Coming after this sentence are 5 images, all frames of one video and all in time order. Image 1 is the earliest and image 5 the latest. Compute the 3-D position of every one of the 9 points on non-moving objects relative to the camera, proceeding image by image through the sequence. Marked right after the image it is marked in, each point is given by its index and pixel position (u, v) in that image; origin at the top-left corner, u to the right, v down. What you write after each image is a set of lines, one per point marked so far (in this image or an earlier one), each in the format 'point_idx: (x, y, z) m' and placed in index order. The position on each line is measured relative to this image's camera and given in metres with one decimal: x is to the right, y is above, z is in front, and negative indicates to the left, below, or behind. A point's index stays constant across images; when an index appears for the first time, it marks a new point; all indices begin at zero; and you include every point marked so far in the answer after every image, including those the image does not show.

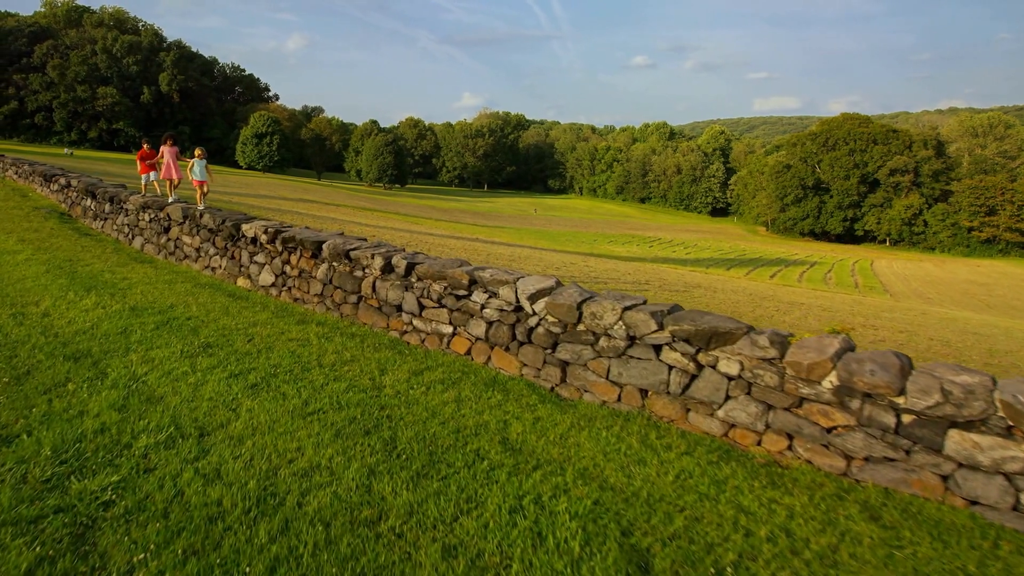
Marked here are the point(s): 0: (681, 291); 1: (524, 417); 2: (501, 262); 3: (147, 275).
0: (+4.1, 0.0, +16.5) m
1: (+0.1, -0.8, +3.9) m
2: (-0.3, +0.8, +18.3) m
3: (-4.4, +0.1, +7.8) m
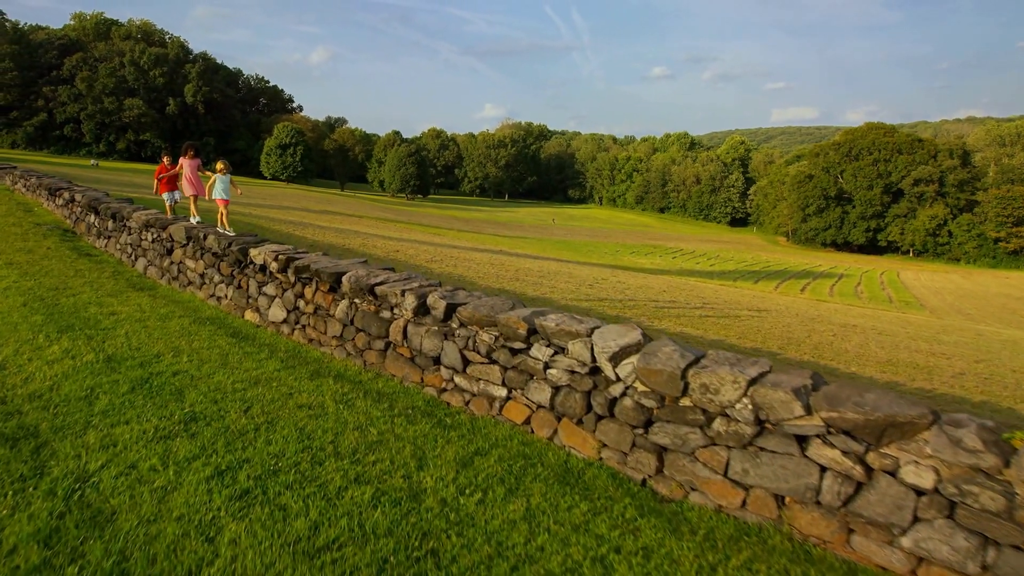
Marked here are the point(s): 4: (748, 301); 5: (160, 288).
0: (+4.8, -0.5, +15.2) m
1: (+0.5, -1.1, +2.7) m
2: (+0.5, +0.3, +17.1) m
3: (-3.8, -0.2, +6.8) m
4: (+7.0, -0.4, +19.6) m
5: (-4.3, 0.0, +8.1) m
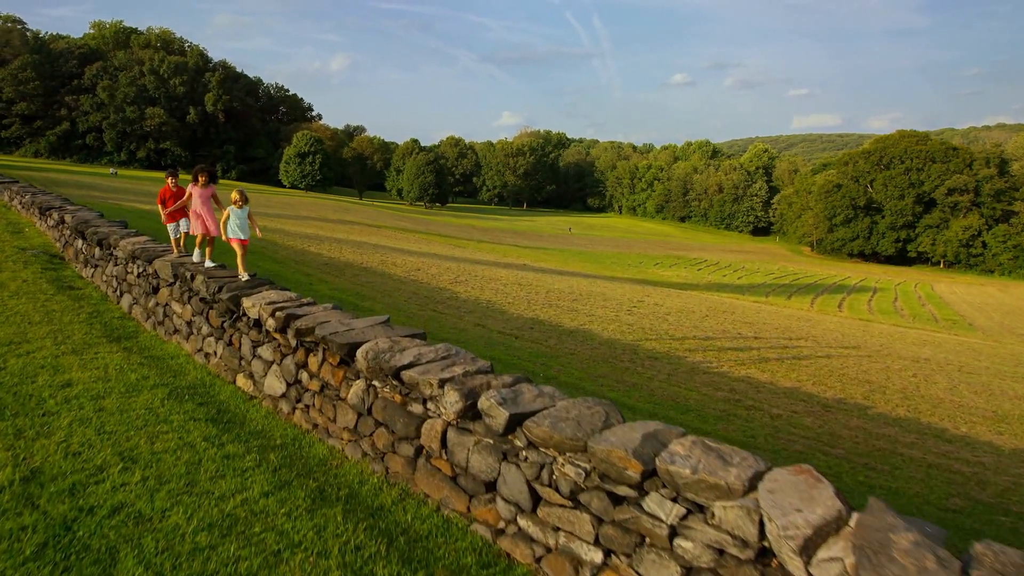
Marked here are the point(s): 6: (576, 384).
0: (+5.5, -1.1, +13.6) m
1: (+0.9, -1.5, +1.2) m
2: (+1.2, -0.3, +15.7) m
3: (-3.3, -0.7, +5.4) m
4: (+7.8, -1.0, +18.0) m
5: (-3.8, -0.5, +6.8) m
6: (+0.8, -1.2, +8.3) m
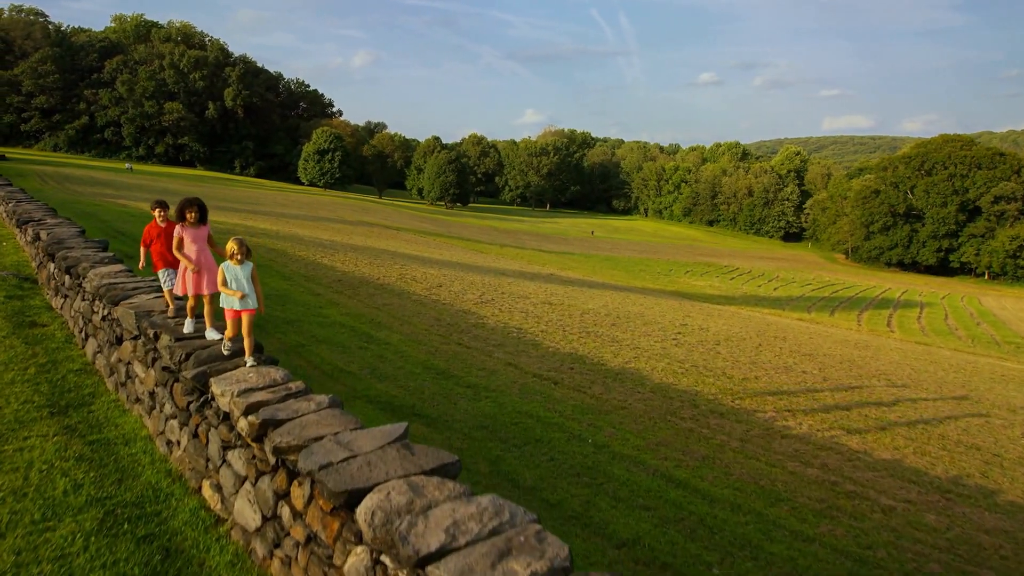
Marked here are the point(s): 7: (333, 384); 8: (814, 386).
0: (+6.2, -1.7, +12.0) m
1: (+1.1, -2.1, -0.3) m
2: (+1.9, -0.8, +14.1) m
3: (-3.0, -1.1, +4.0) m
4: (+8.5, -1.7, +16.2) m
5: (-3.4, -0.9, +5.4) m
6: (+1.3, -1.7, +6.8) m
7: (-2.2, -1.2, +8.2) m
8: (+4.9, -1.6, +10.6) m
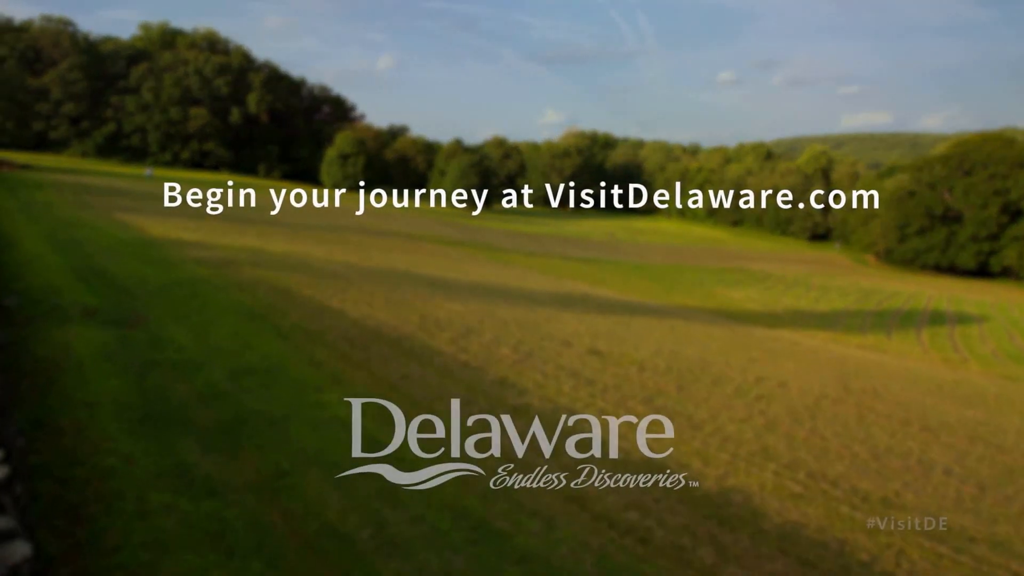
0: (+6.8, -2.8, +9.0) m
1: (+1.6, -3.2, -3.1) m
2: (+2.6, -1.9, +11.3) m
3: (-2.4, -2.3, +1.3) m
4: (+9.3, -2.7, +13.3) m
5: (-2.8, -2.1, +2.6) m
6: (+1.9, -2.9, +4.0) m
7: (-1.6, -2.3, +5.5) m
8: (+5.5, -2.7, +7.7) m
